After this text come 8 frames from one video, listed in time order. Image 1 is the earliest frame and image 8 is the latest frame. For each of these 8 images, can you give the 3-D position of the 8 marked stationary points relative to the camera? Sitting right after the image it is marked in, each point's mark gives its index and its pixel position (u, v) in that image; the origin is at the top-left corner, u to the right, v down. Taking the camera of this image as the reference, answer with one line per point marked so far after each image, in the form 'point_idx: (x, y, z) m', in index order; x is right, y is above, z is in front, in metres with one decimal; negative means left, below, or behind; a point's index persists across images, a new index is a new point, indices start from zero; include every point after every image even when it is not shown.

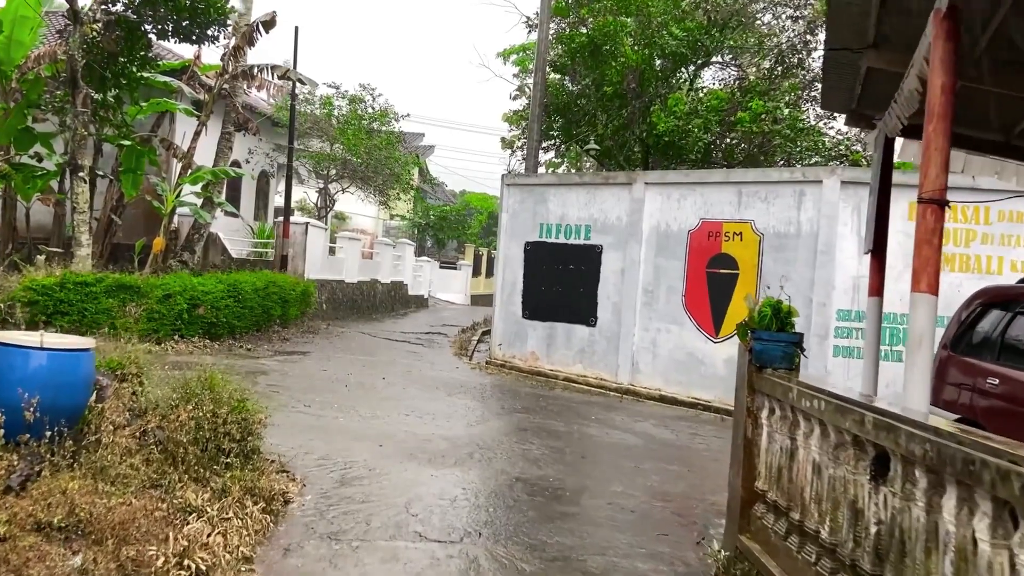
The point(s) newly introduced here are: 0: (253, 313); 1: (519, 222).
0: (-3.8, -0.4, +12.0) m
1: (+0.1, +1.0, +12.3) m
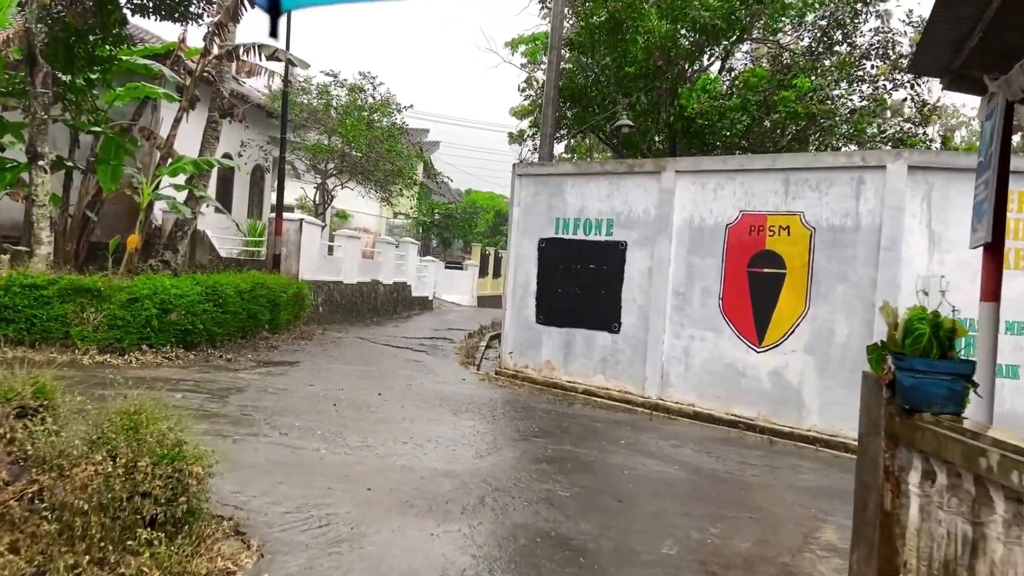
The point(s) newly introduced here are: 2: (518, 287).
0: (-3.7, -0.4, +10.8) m
1: (+0.3, +1.0, +11.1) m
2: (+0.1, 0.0, +11.2) m
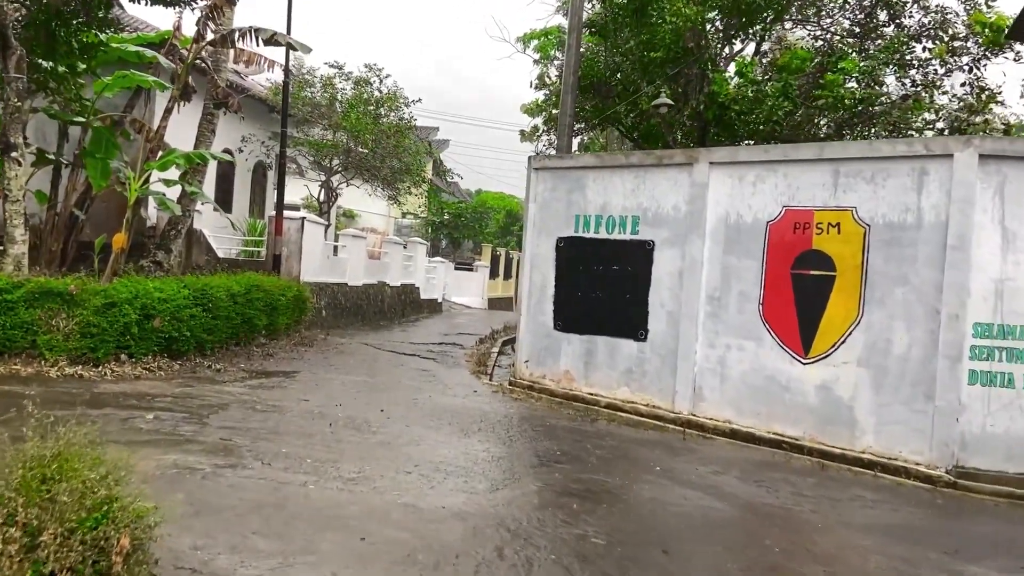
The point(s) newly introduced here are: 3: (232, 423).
0: (-3.5, -0.4, +10.0) m
1: (+0.5, +0.9, +10.2) m
2: (+0.3, 0.0, +10.3) m
3: (-2.1, -1.0, +6.1) m
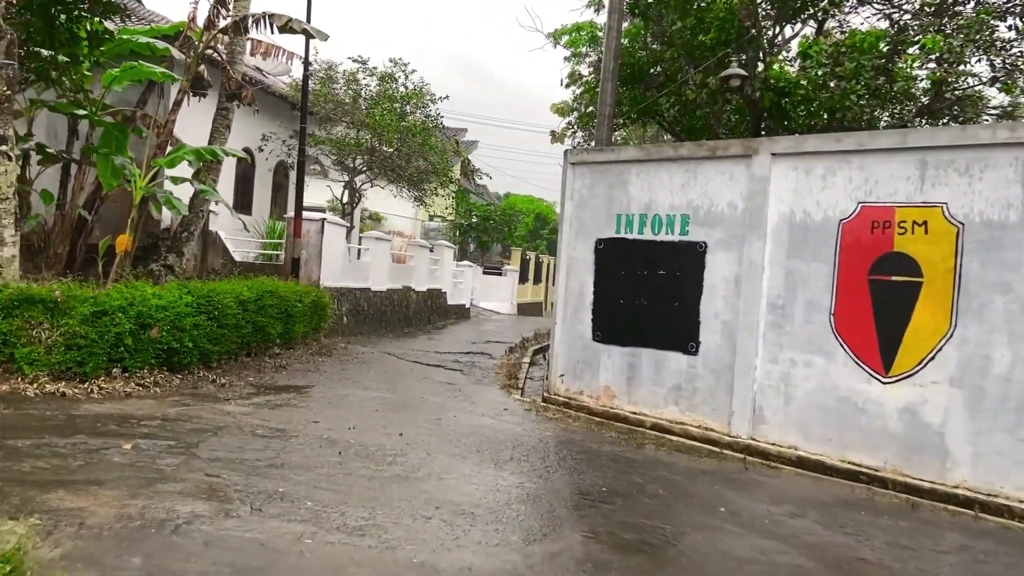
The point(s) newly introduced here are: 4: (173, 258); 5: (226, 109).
0: (-3.1, -0.5, +9.1) m
1: (+0.9, +0.9, +9.2) m
2: (+0.7, -0.1, +9.3) m
3: (-1.9, -1.1, +5.3) m
4: (-4.9, +0.4, +11.7) m
5: (-4.2, +2.6, +12.0) m
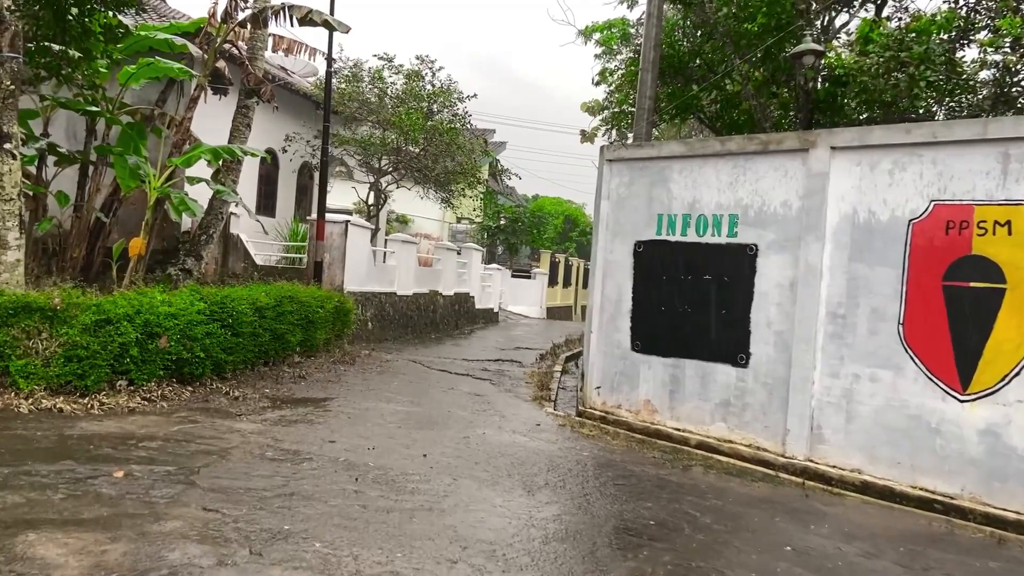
0: (-2.7, -0.6, +8.6) m
1: (+1.2, +0.8, +8.6) m
2: (+1.0, -0.2, +8.7) m
3: (-1.7, -1.1, +4.7) m
4: (-4.4, +0.4, +11.3) m
5: (-3.8, +2.6, +11.6) m
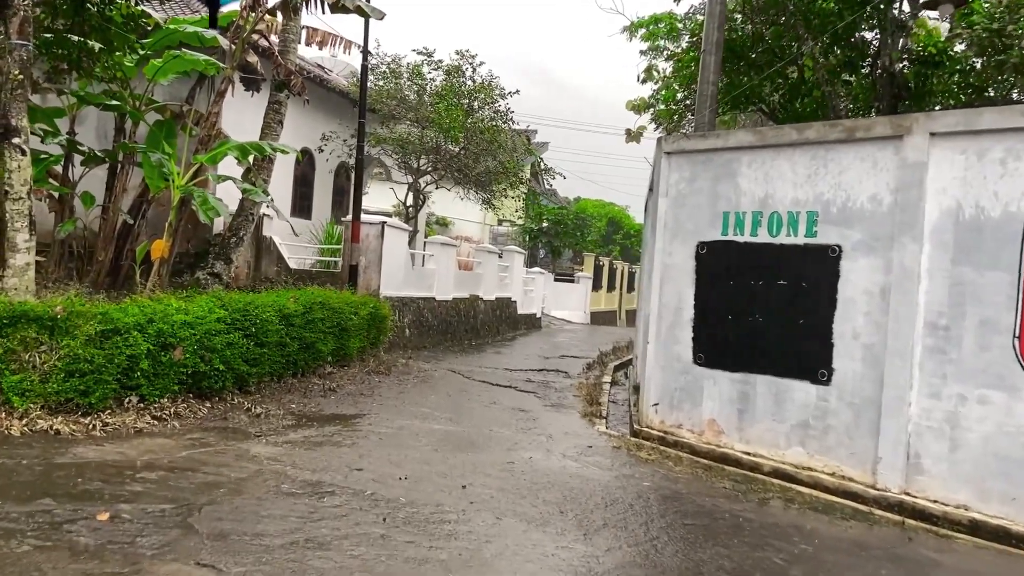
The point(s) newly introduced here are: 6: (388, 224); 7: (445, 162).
0: (-2.3, -0.6, +8.0) m
1: (+1.7, +0.7, +7.7) m
2: (+1.5, -0.2, +7.9) m
3: (-1.4, -1.2, +4.0) m
4: (-3.8, +0.3, +10.7) m
5: (-3.2, +2.5, +11.0) m
6: (-2.0, +1.0, +13.0) m
7: (-1.4, +2.6, +17.1) m
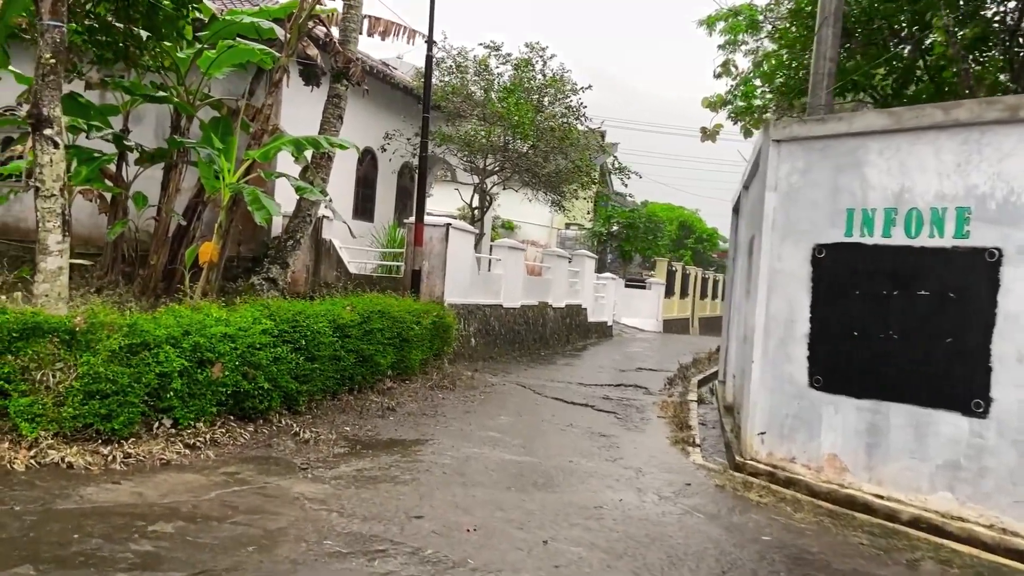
0: (-1.6, -0.7, +7.2) m
1: (+2.4, +0.7, +6.6) m
2: (+2.2, -0.3, +6.8) m
3: (-1.0, -1.2, +3.1) m
4: (-2.9, +0.2, +10.0) m
5: (-2.2, +2.4, +10.2) m
6: (-0.9, +0.9, +12.1) m
7: (0.0, +2.5, +16.2) m
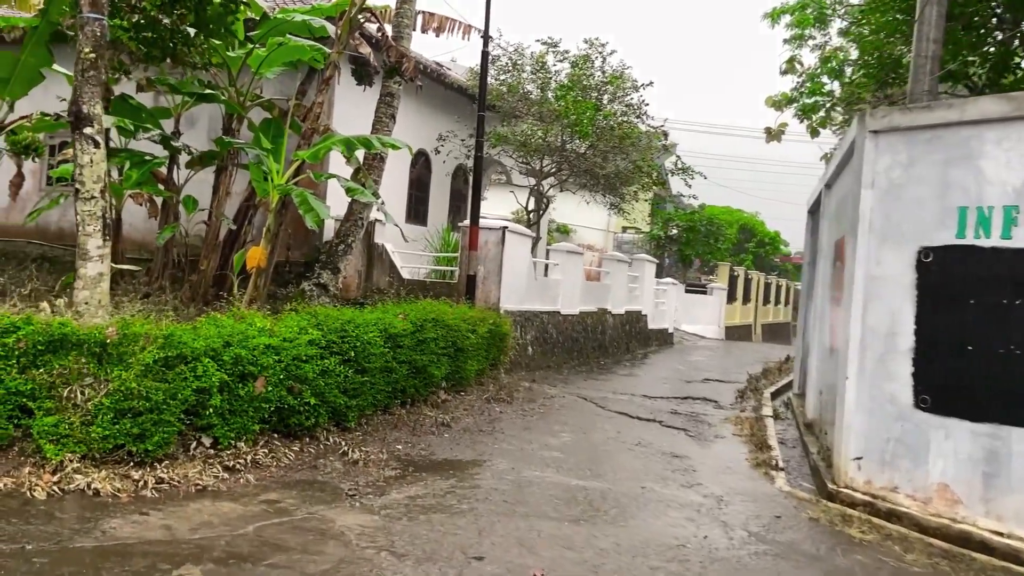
0: (-1.0, -0.8, +6.7) m
1: (+2.8, +0.6, +5.9) m
2: (+2.7, -0.4, +6.1) m
3: (-0.7, -1.2, +2.6) m
4: (-2.2, +0.1, +9.6) m
5: (-1.5, +2.3, +9.8) m
6: (0.0, +0.8, +11.6) m
7: (+1.1, +2.4, +15.6) m
